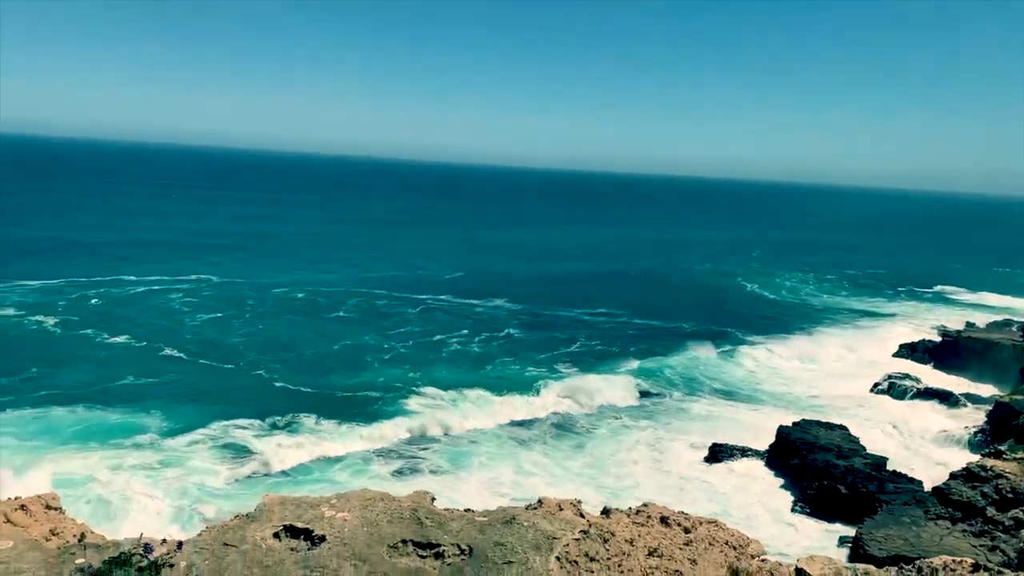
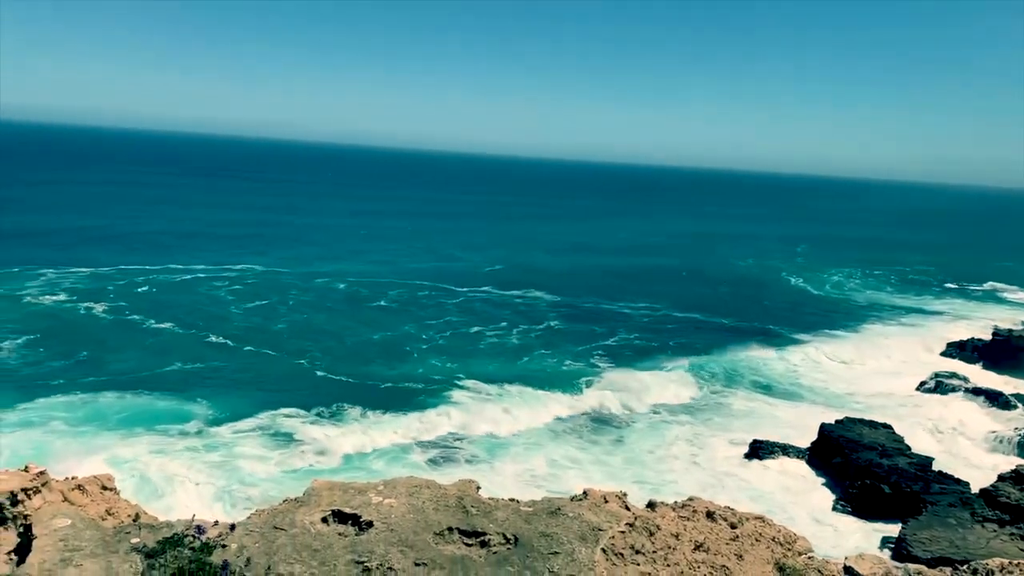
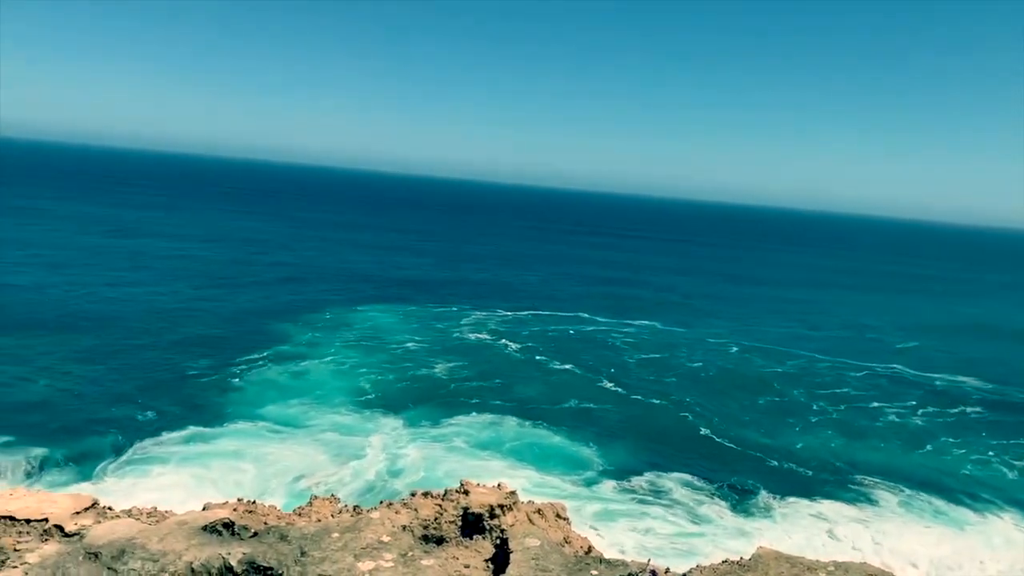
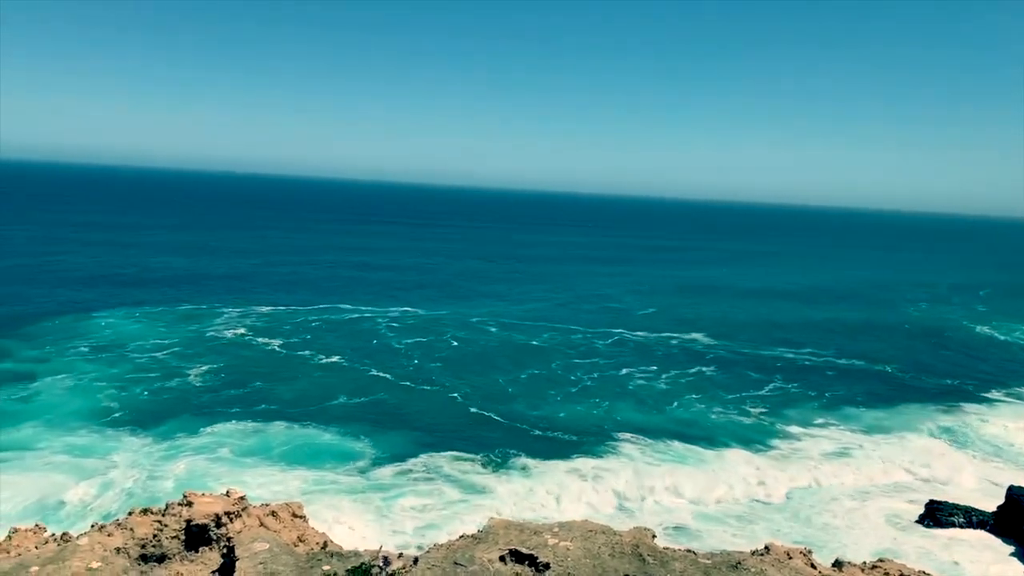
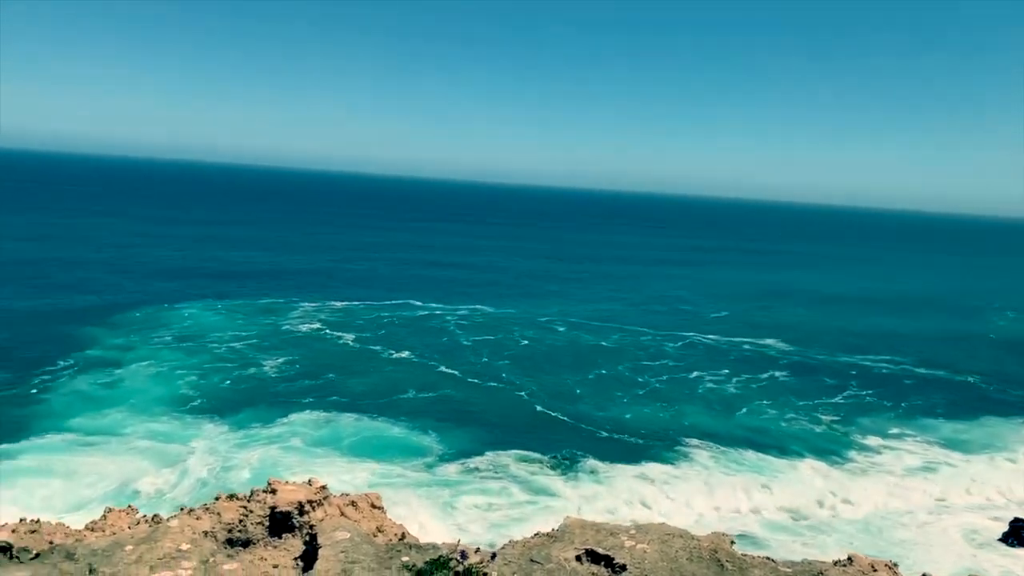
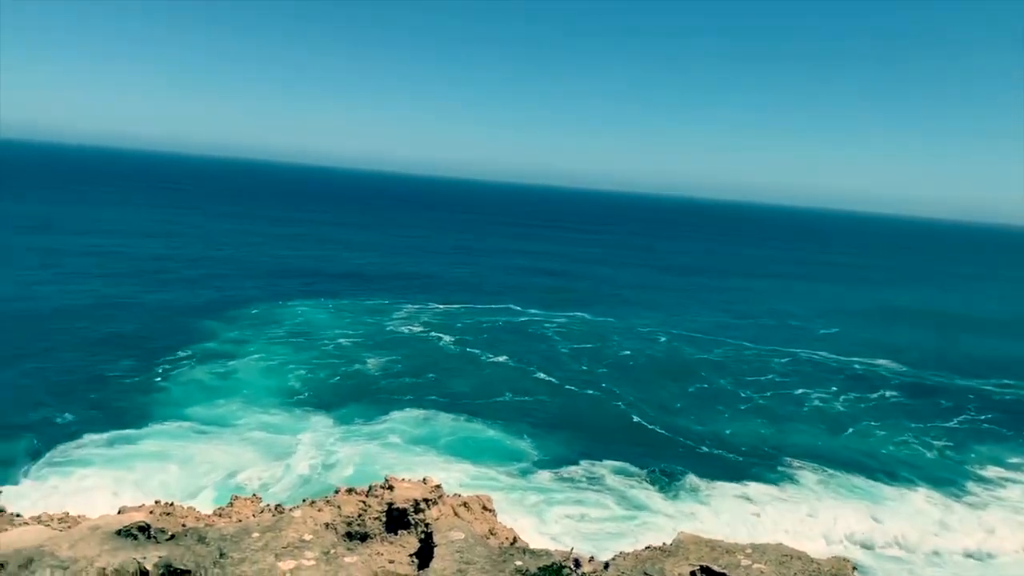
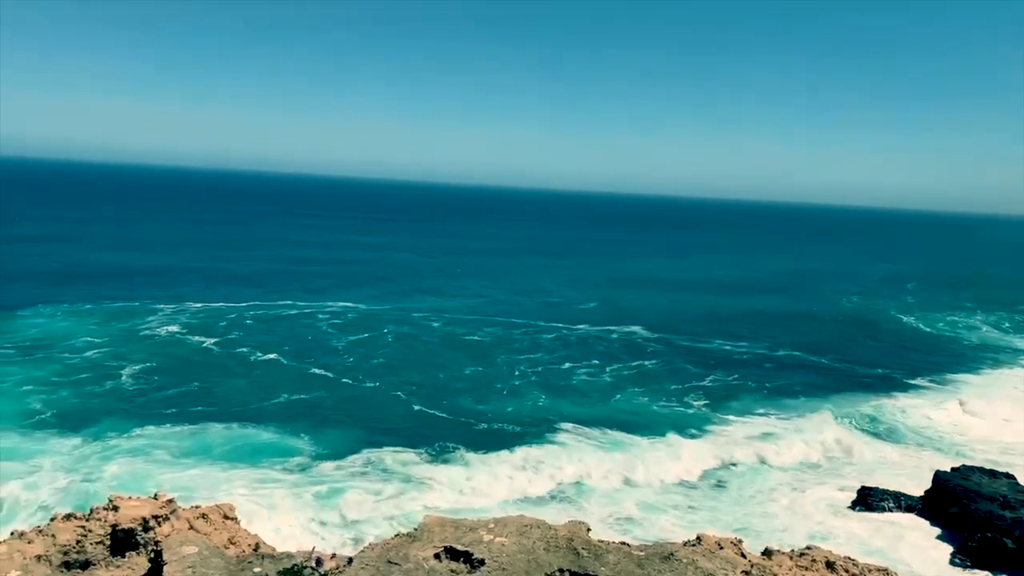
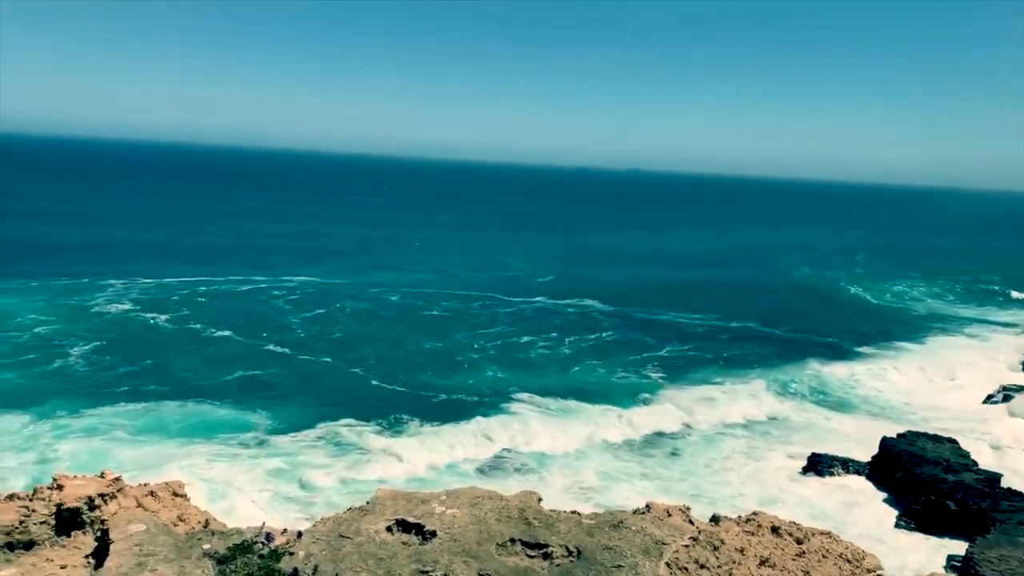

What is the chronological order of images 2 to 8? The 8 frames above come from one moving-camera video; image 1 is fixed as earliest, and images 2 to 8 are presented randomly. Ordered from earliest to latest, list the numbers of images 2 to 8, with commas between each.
2, 8, 7, 4, 5, 6, 3
